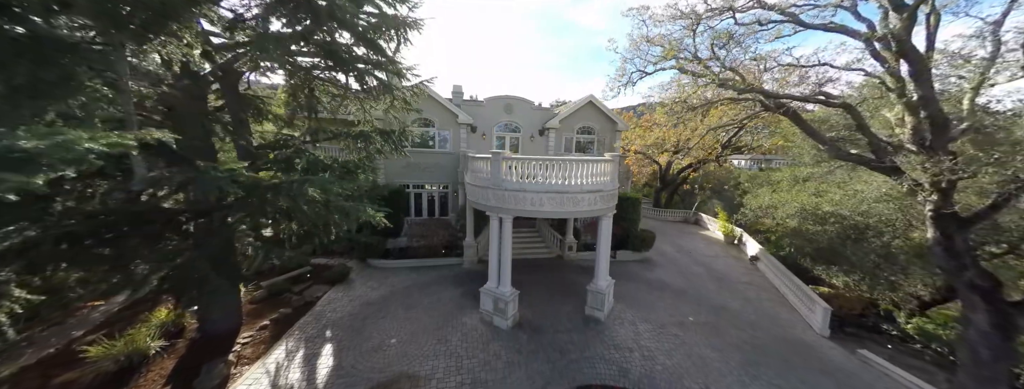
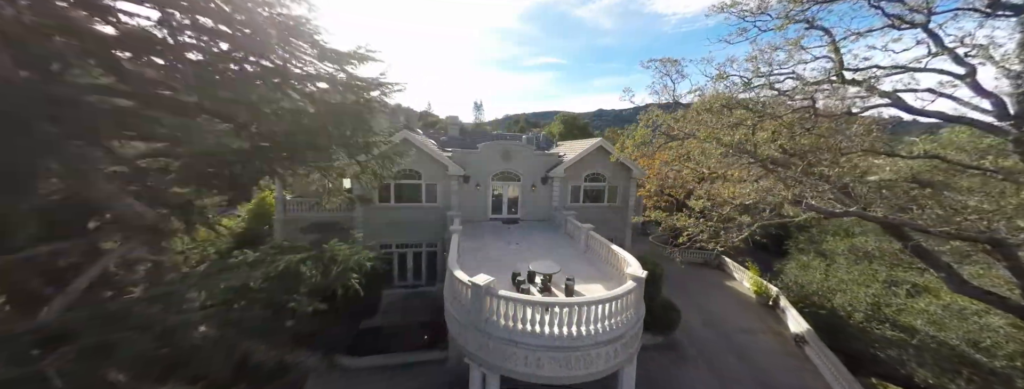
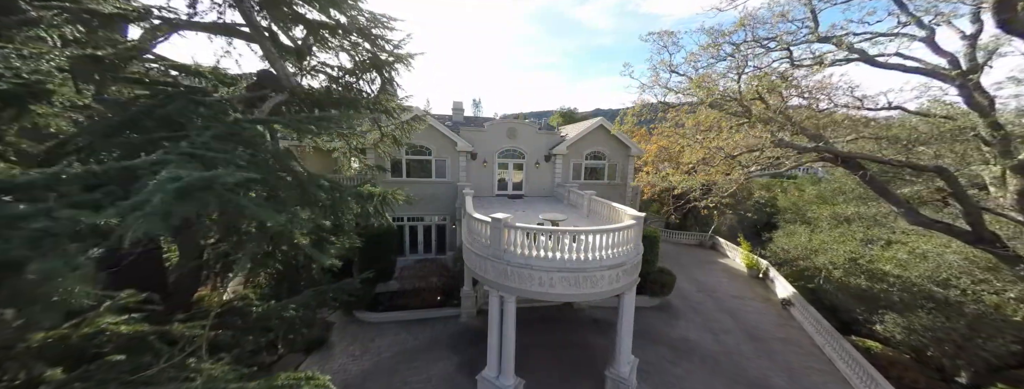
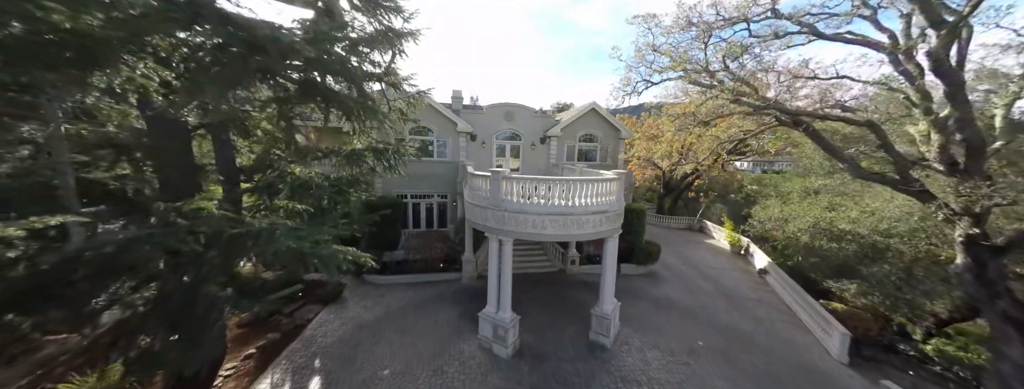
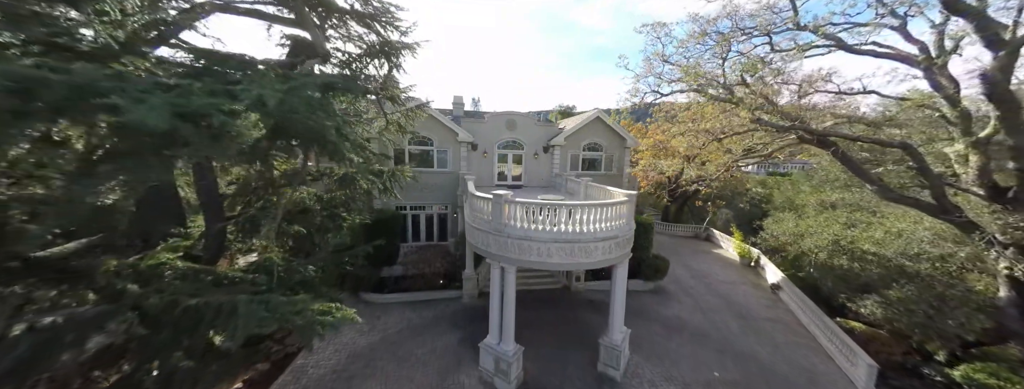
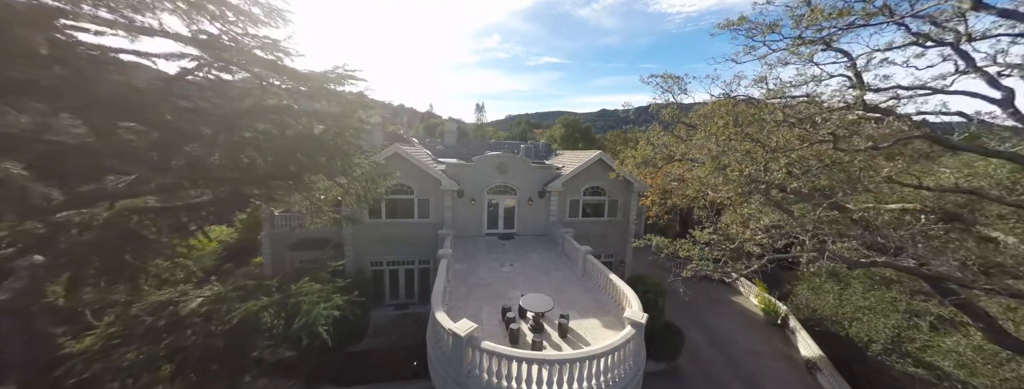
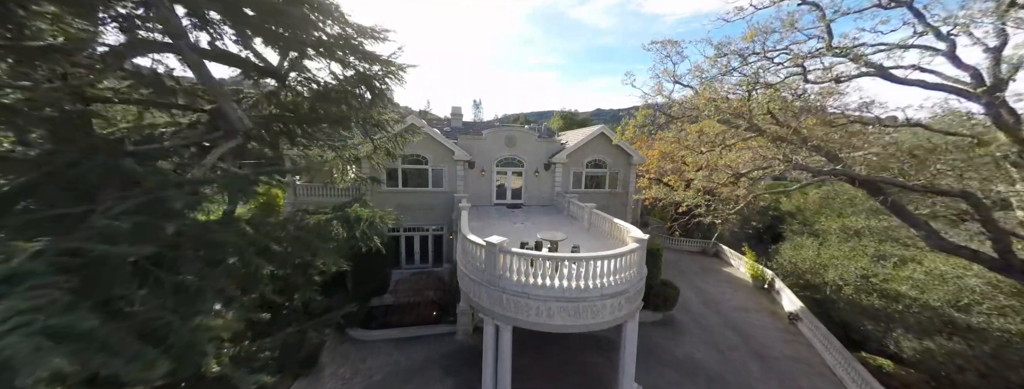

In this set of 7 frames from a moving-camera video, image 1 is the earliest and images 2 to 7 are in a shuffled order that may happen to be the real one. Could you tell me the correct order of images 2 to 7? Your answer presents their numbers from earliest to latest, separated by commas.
4, 5, 3, 7, 2, 6
